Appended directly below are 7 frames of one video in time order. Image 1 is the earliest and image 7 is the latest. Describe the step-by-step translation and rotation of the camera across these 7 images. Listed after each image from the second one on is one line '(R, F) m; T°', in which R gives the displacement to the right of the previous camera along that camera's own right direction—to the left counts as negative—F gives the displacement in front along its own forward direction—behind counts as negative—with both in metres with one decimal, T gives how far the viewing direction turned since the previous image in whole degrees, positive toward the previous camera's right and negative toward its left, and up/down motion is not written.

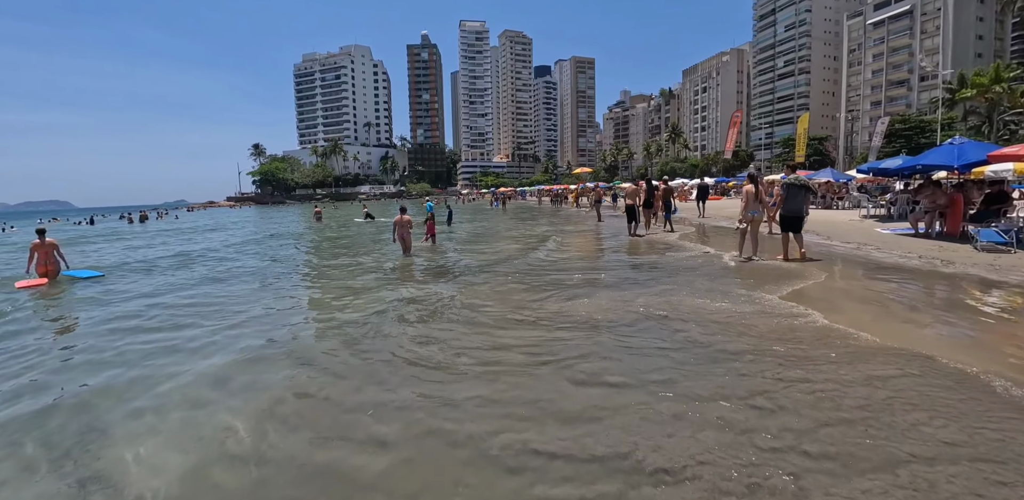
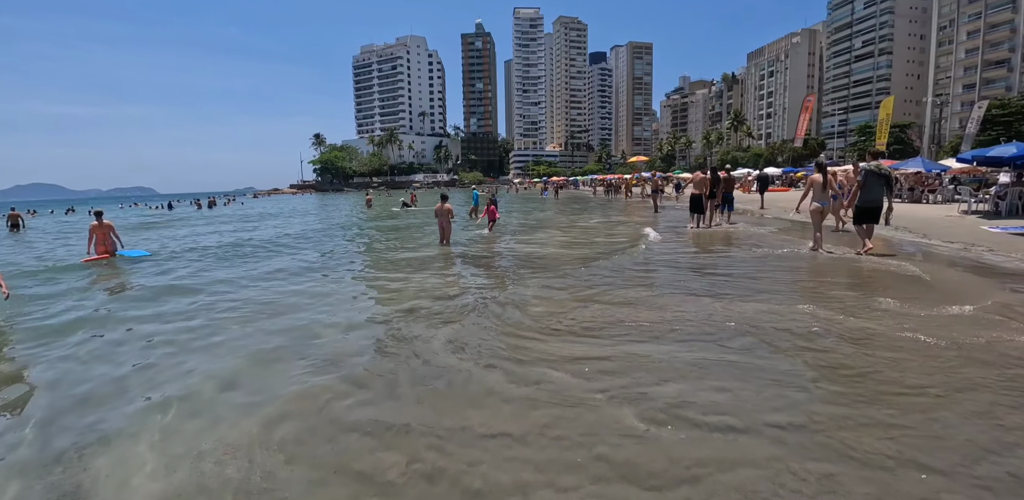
(0.0, +0.6) m; -6°
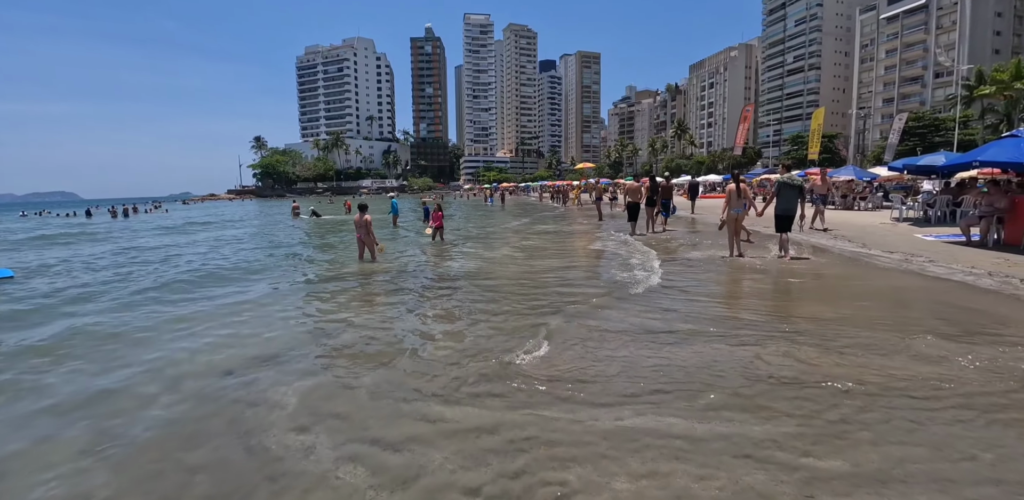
(+0.6, +1.1) m; +5°
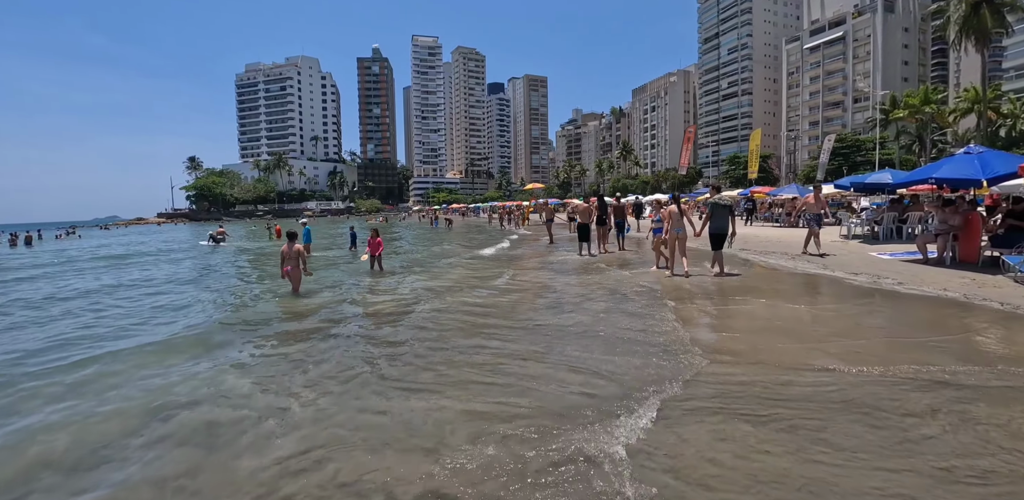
(+0.2, +1.1) m; +6°
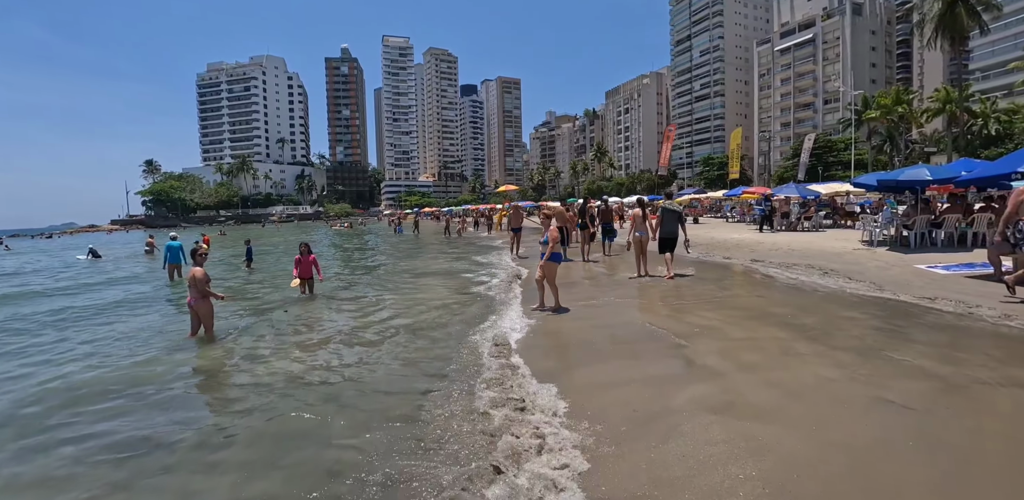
(+0.2, +2.5) m; +3°
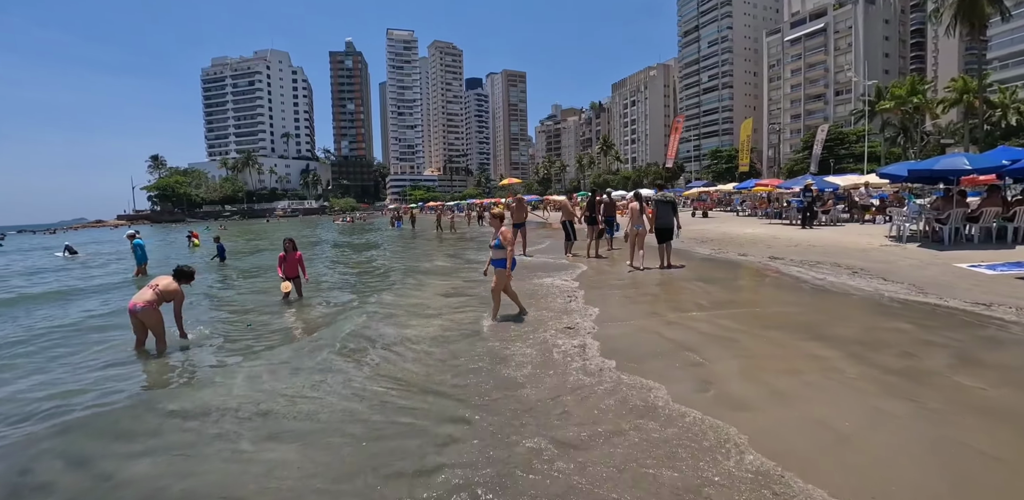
(+0.2, +0.9) m; -1°
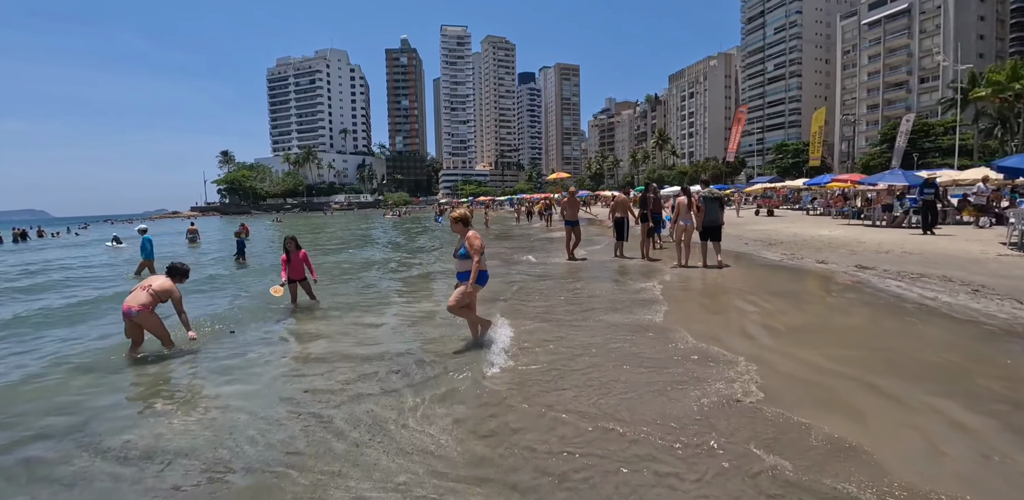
(+0.2, +1.0) m; -6°
